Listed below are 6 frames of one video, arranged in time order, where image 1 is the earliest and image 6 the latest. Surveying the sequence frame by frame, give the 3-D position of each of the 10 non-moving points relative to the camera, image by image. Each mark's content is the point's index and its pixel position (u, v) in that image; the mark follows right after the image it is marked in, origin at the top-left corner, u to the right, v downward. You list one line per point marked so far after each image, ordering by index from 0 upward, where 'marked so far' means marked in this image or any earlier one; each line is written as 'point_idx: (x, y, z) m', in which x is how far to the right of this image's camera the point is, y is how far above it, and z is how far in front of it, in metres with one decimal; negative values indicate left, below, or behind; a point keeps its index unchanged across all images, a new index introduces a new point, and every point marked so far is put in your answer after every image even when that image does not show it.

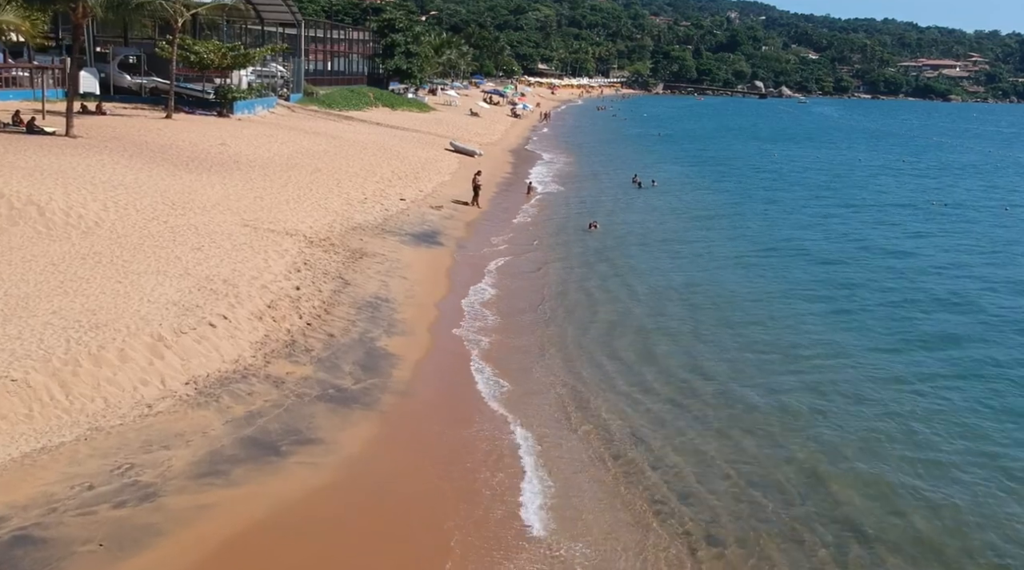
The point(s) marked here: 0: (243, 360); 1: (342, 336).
0: (-3.7, -1.0, +13.2) m
1: (-2.7, -0.8, +15.2) m
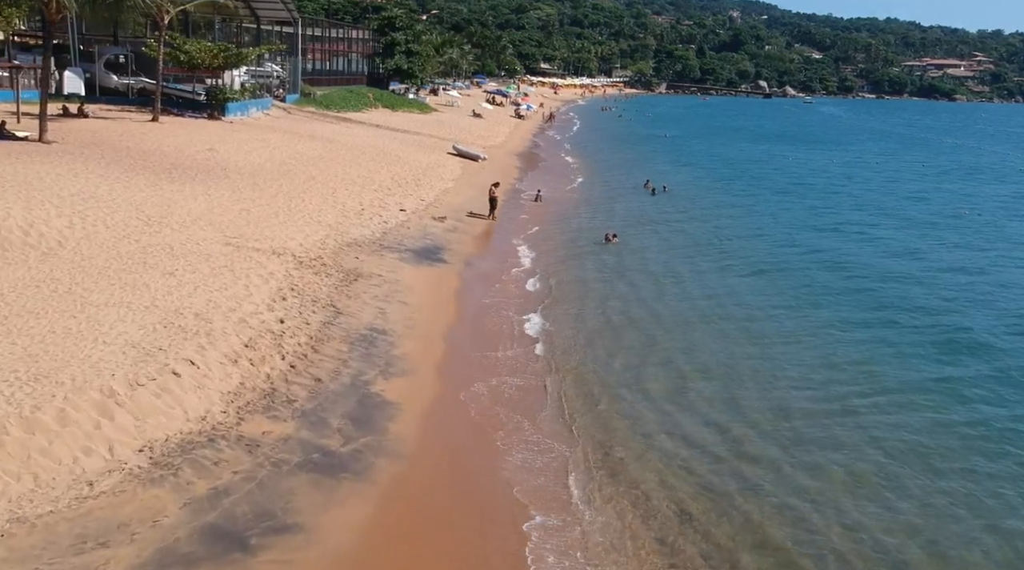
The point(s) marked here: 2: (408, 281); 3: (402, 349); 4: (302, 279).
0: (-3.5, -1.5, +11.1) m
1: (-2.5, -1.3, +13.1) m
2: (-2.2, +0.1, +19.8) m
3: (-1.8, -1.0, +15.2) m
4: (-3.8, +0.1, +17.5) m
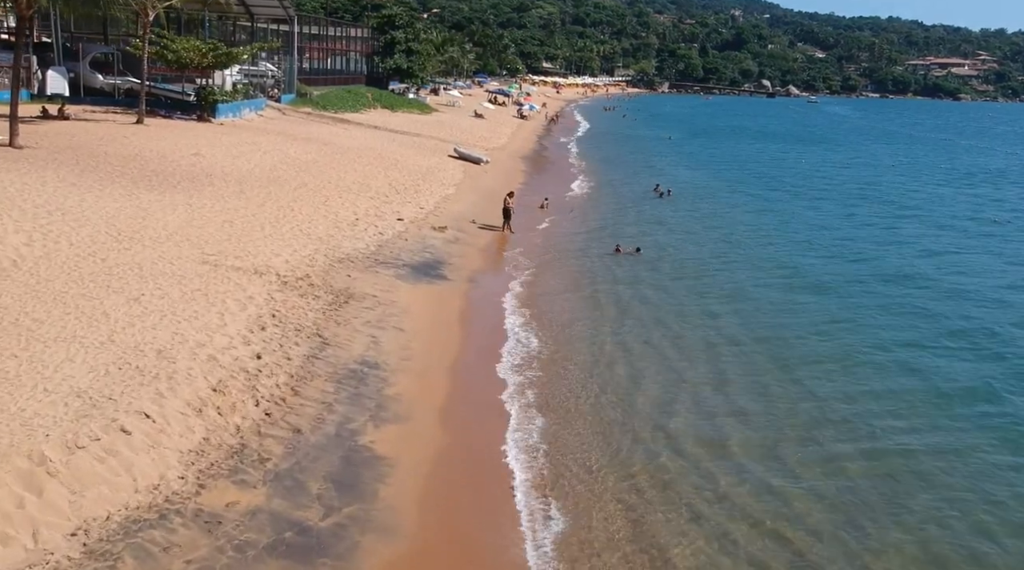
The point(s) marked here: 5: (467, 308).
0: (-3.4, -2.0, +9.3) m
1: (-2.4, -1.7, +11.3) m
2: (-2.0, -0.3, +18.0) m
3: (-1.6, -1.4, +13.4) m
4: (-3.7, -0.3, +15.7) m
5: (-0.9, -0.5, +18.6) m
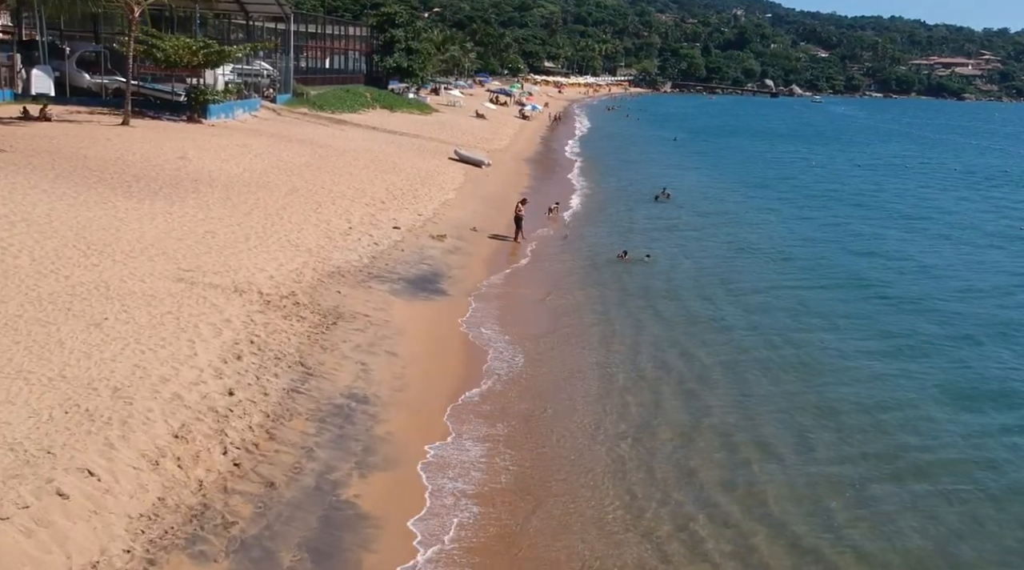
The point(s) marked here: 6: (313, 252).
0: (-3.3, -2.3, +7.8) m
1: (-2.3, -2.0, +9.8) m
2: (-2.0, -0.6, +16.5) m
3: (-1.6, -1.8, +11.9) m
4: (-3.6, -0.6, +14.2) m
5: (-0.8, -0.8, +17.1) m
6: (-4.1, +0.7, +19.7) m
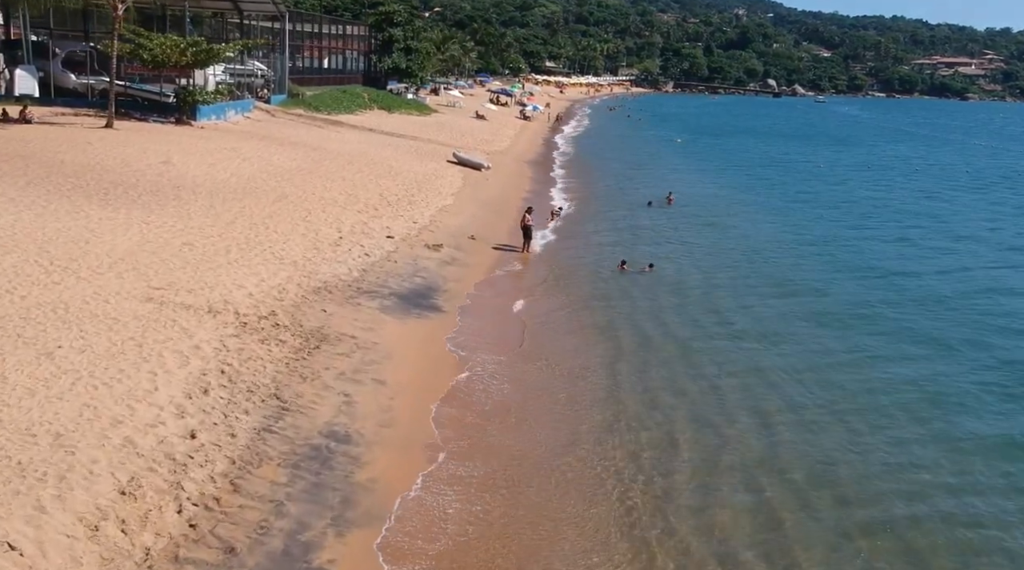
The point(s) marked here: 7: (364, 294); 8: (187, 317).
0: (-3.4, -2.6, +6.5) m
1: (-2.3, -2.3, +8.5) m
2: (-2.0, -0.9, +15.2) m
3: (-1.6, -2.1, +10.6) m
4: (-3.7, -0.9, +12.9) m
5: (-0.8, -1.1, +15.8) m
6: (-4.1, +0.4, +18.4) m
7: (-2.7, -0.2, +17.8) m
8: (-4.7, -0.5, +13.8) m
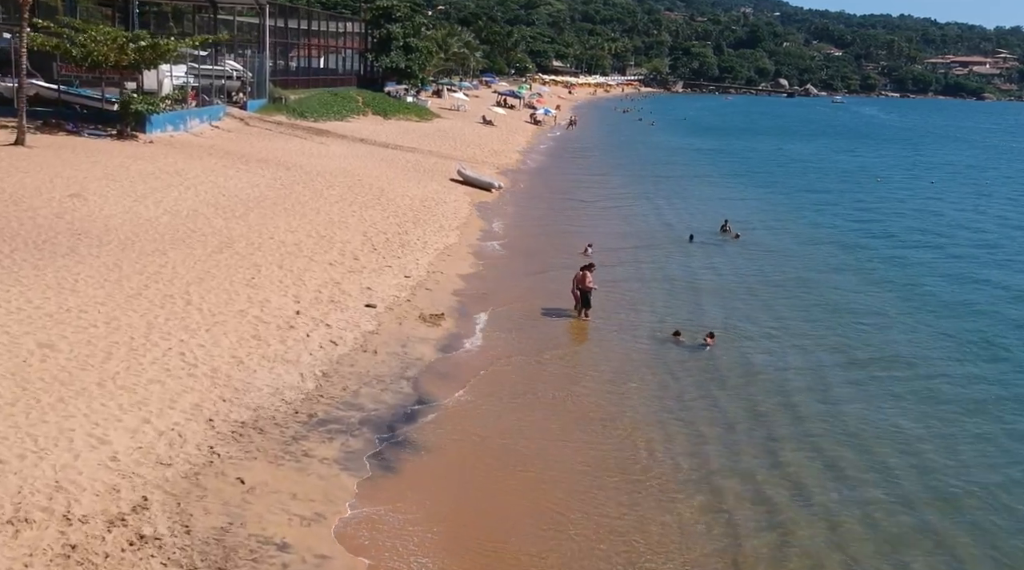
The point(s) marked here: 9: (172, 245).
0: (-2.9, -4.1, 0.0) m
1: (-1.9, -3.9, +1.9) m
2: (-1.5, -2.5, +8.6) m
3: (-1.1, -3.6, +4.0) m
4: (-3.2, -2.5, +6.4) m
5: (-0.3, -2.6, +9.3) m
6: (-3.7, -1.1, +11.9) m
7: (-2.3, -1.7, +11.2) m
8: (-4.2, -2.0, +7.3) m
9: (-6.3, +0.7, +17.4) m
